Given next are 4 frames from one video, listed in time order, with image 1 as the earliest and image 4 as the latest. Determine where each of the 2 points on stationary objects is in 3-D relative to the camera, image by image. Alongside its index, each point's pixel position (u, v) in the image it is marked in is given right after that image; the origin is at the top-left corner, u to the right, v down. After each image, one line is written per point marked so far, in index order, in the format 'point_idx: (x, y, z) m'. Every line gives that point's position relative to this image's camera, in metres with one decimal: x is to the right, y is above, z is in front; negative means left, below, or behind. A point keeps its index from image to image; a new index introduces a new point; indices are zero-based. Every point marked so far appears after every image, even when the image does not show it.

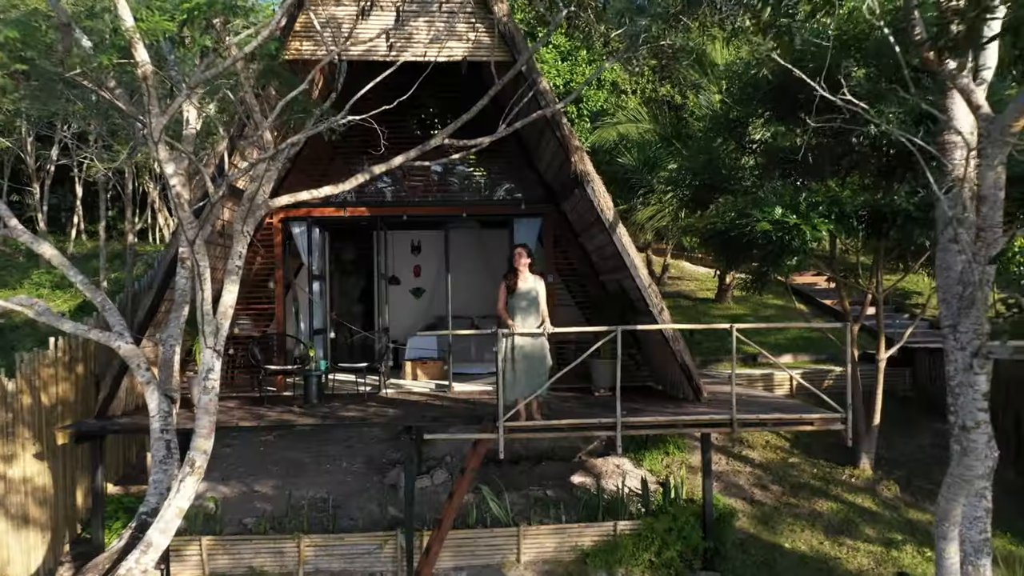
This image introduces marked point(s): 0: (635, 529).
0: (+1.5, -2.9, +8.5) m
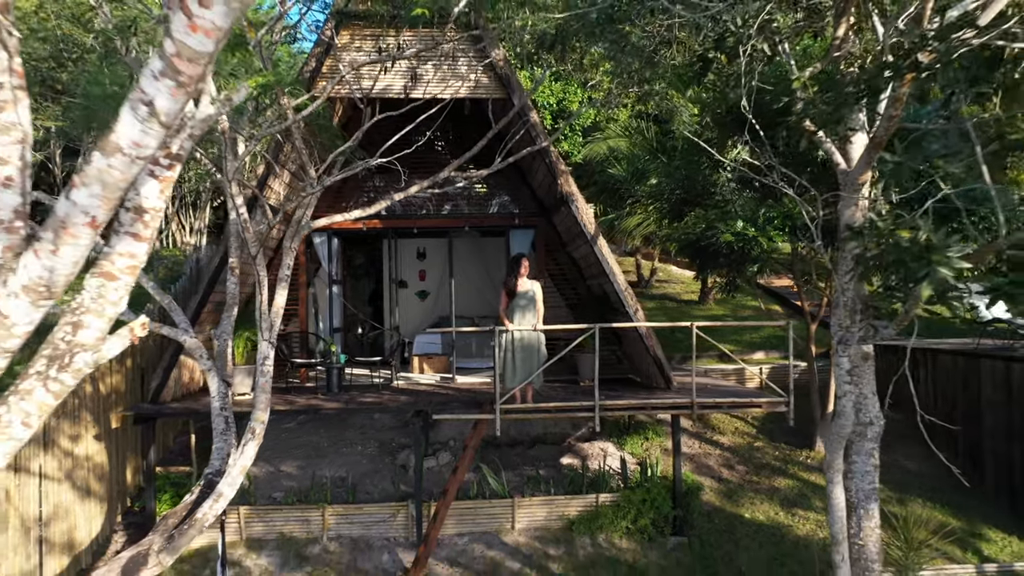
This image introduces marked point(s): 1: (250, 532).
0: (+1.4, -3.0, +9.9) m
1: (-3.6, -3.4, +9.7) m
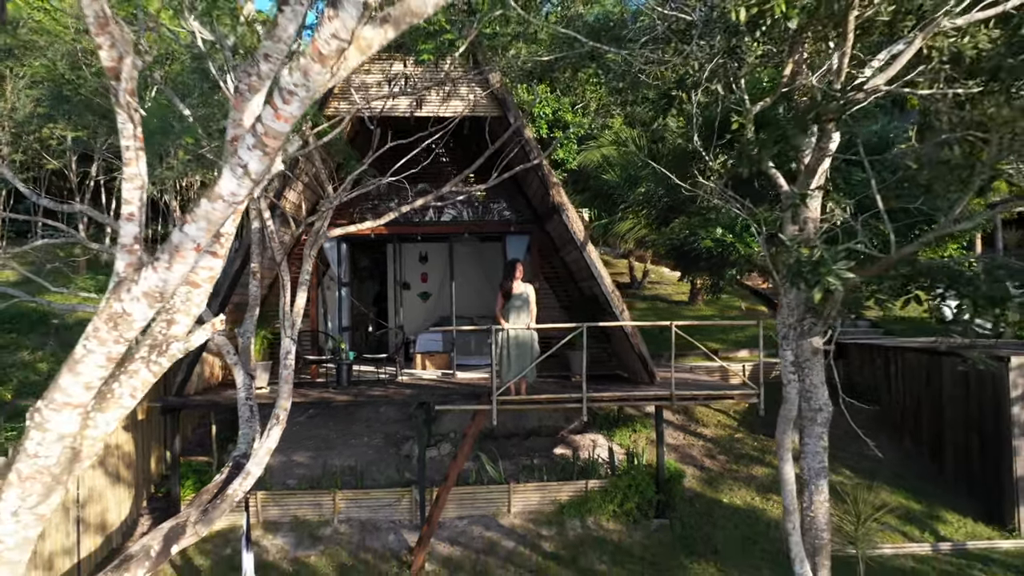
0: (+1.4, -3.0, +10.7) m
1: (-3.7, -3.4, +10.6) m
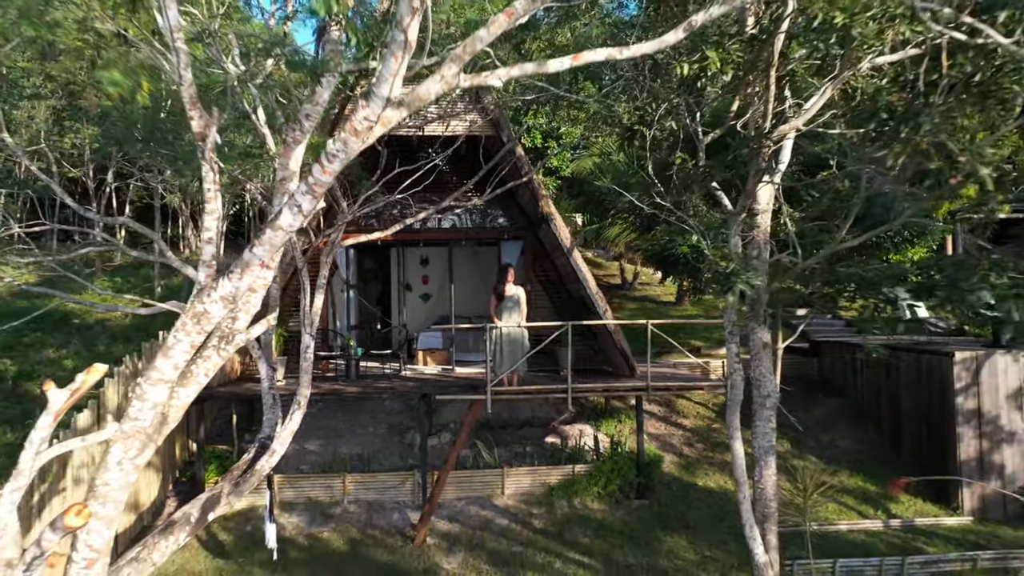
0: (+1.3, -3.1, +11.8) m
1: (-3.8, -3.4, +11.7) m
